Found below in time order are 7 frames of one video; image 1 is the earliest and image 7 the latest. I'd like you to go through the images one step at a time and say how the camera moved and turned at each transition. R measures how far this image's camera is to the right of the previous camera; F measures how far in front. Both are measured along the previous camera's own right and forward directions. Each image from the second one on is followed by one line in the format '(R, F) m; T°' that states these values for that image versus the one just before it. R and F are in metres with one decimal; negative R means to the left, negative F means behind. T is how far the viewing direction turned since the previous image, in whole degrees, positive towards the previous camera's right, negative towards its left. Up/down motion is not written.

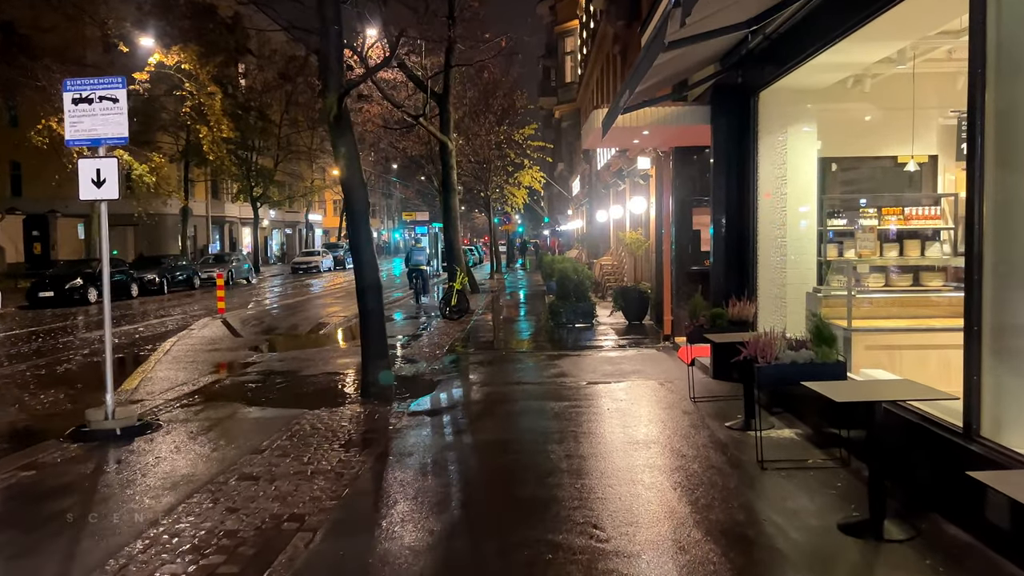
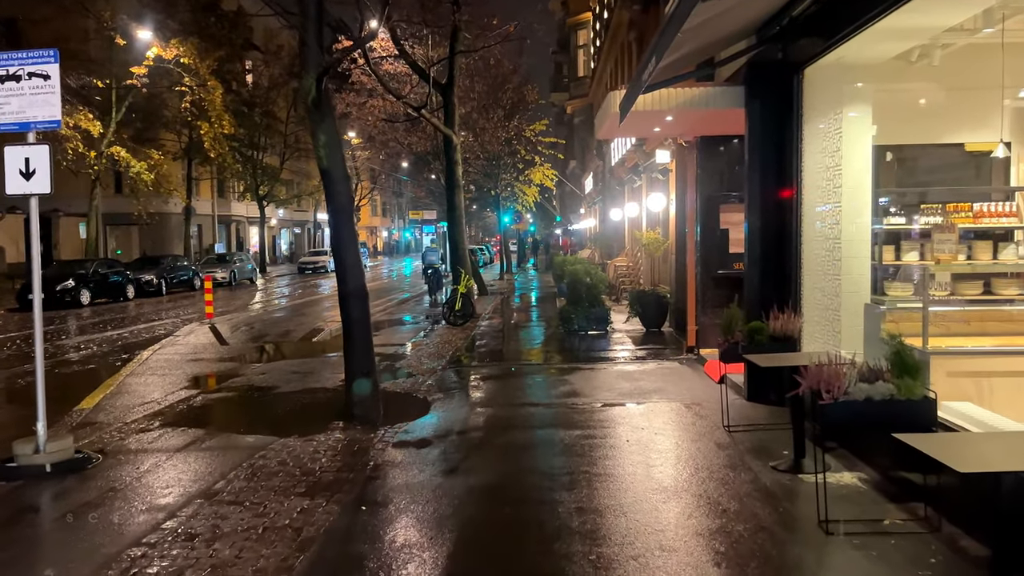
(+0.1, +1.2) m; -1°
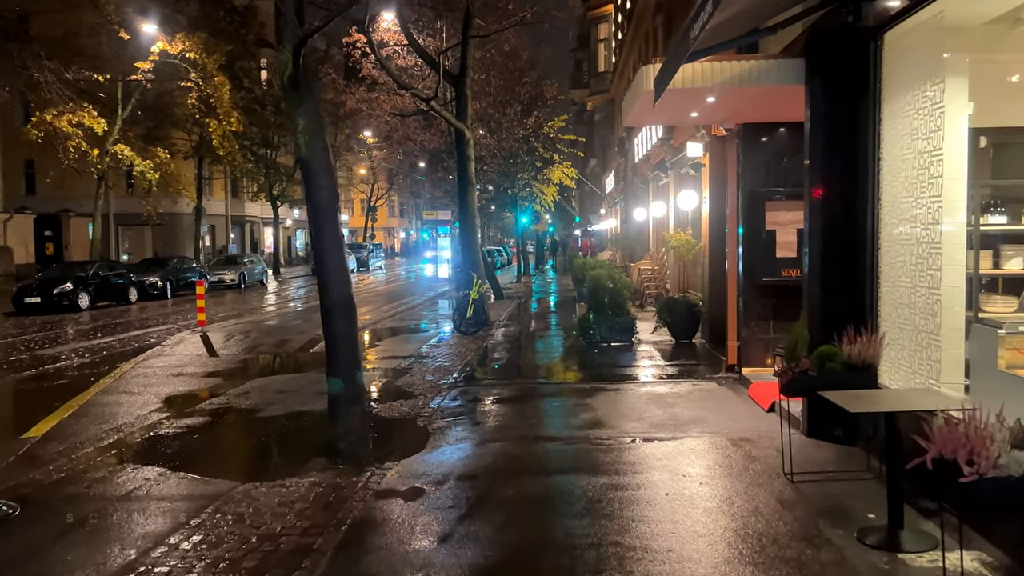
(+0.1, +1.3) m; -1°
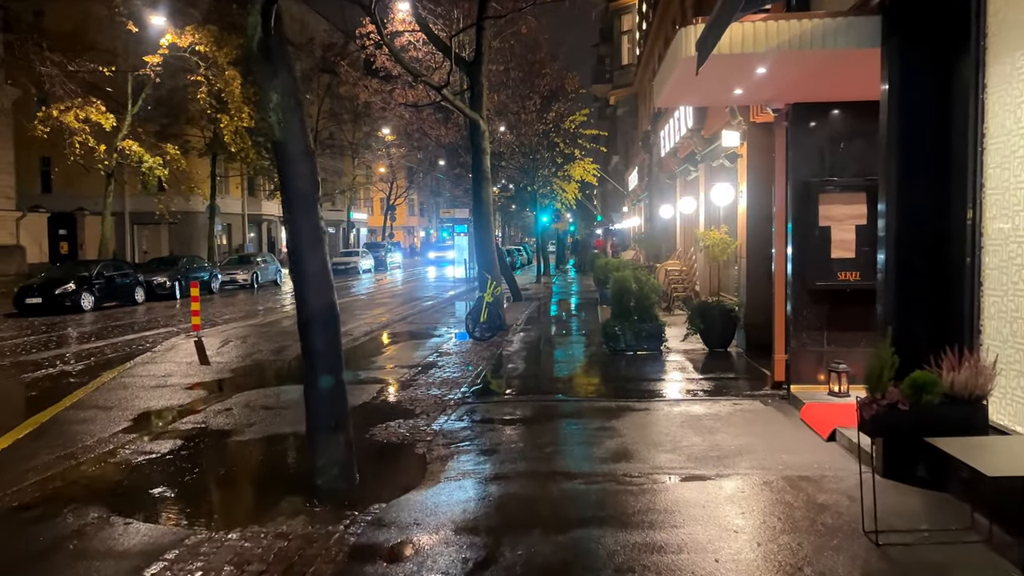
(+0.1, +1.2) m; -1°
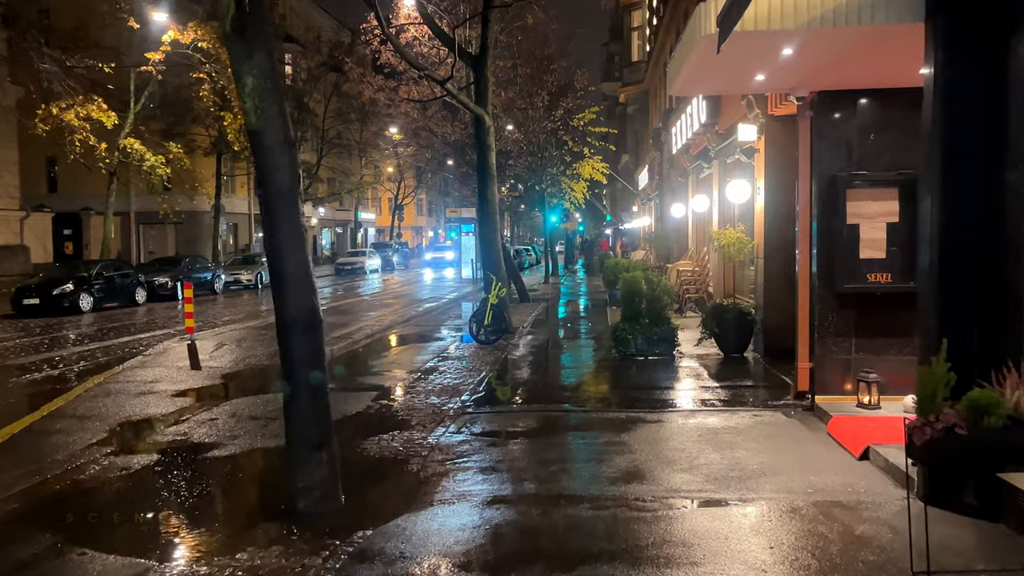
(+0.1, +0.6) m; -1°
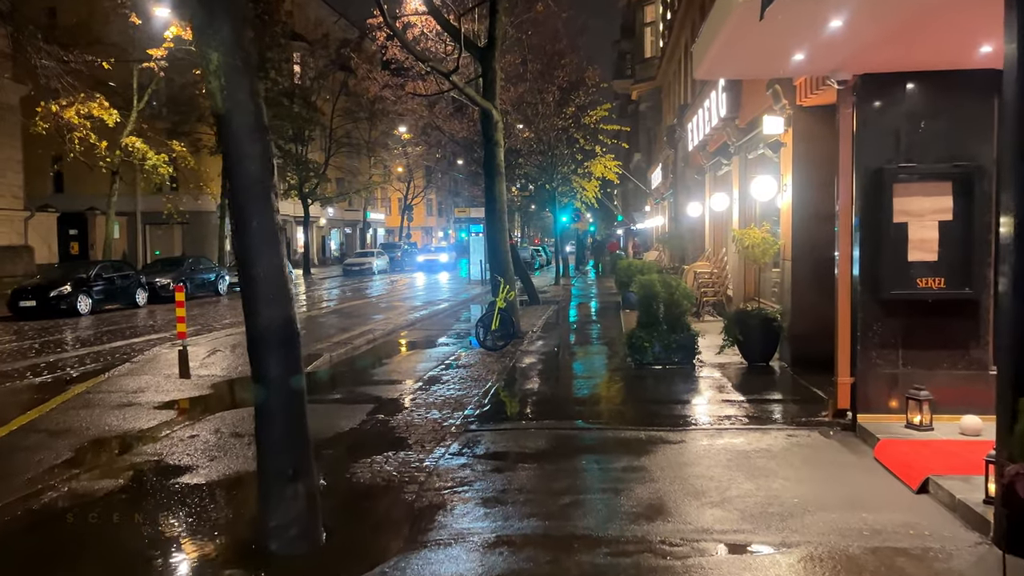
(0.0, +0.8) m; -1°
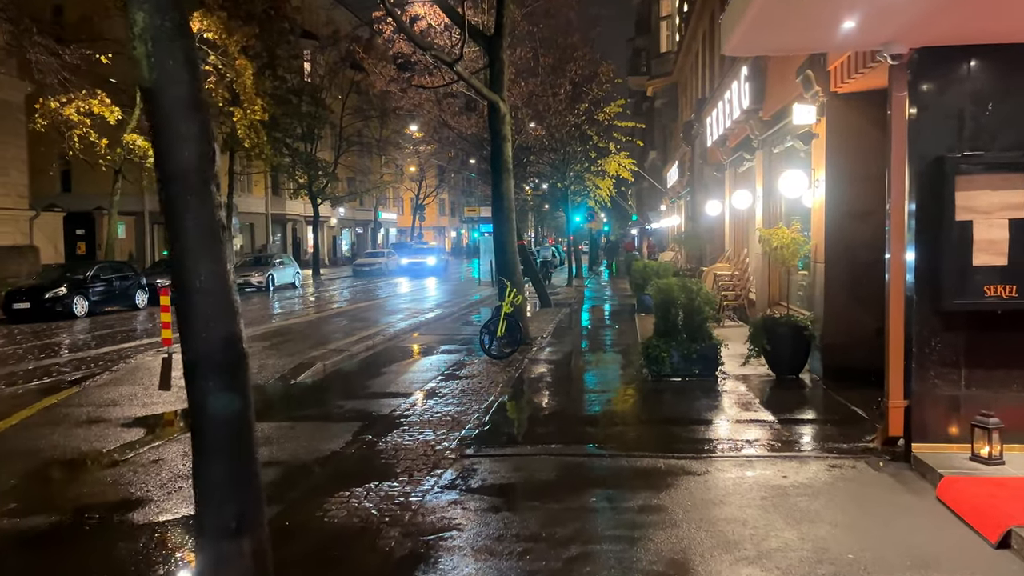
(+0.1, +0.9) m; -1°
